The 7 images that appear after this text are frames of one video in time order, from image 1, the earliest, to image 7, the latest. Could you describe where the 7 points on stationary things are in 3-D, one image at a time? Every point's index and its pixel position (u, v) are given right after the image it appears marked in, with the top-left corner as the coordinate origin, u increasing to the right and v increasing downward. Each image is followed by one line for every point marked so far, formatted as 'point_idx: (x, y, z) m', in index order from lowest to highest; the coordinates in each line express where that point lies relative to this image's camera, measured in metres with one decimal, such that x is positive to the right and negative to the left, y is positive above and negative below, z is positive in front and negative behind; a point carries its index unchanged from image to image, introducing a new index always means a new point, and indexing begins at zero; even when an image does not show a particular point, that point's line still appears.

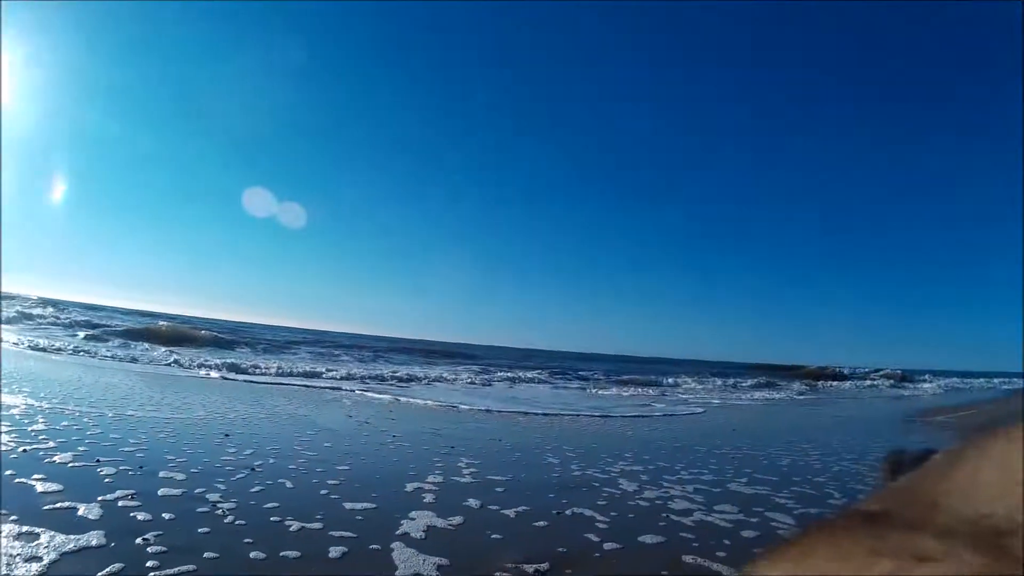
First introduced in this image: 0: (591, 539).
0: (+0.8, -2.4, +5.2) m
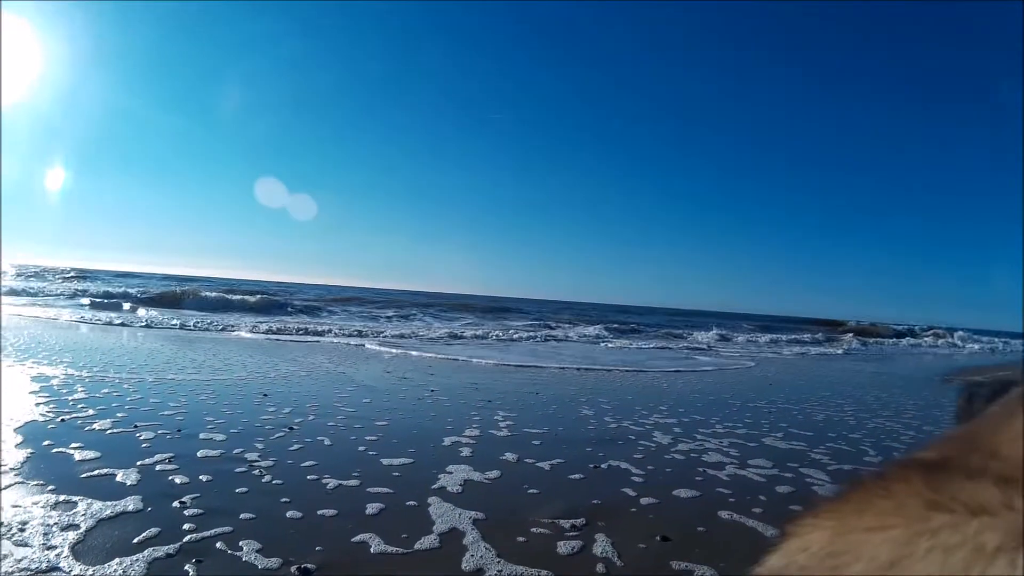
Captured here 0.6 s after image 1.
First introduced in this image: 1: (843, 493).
0: (+1.2, -1.9, +5.2) m
1: (+3.0, -1.8, +4.9) m
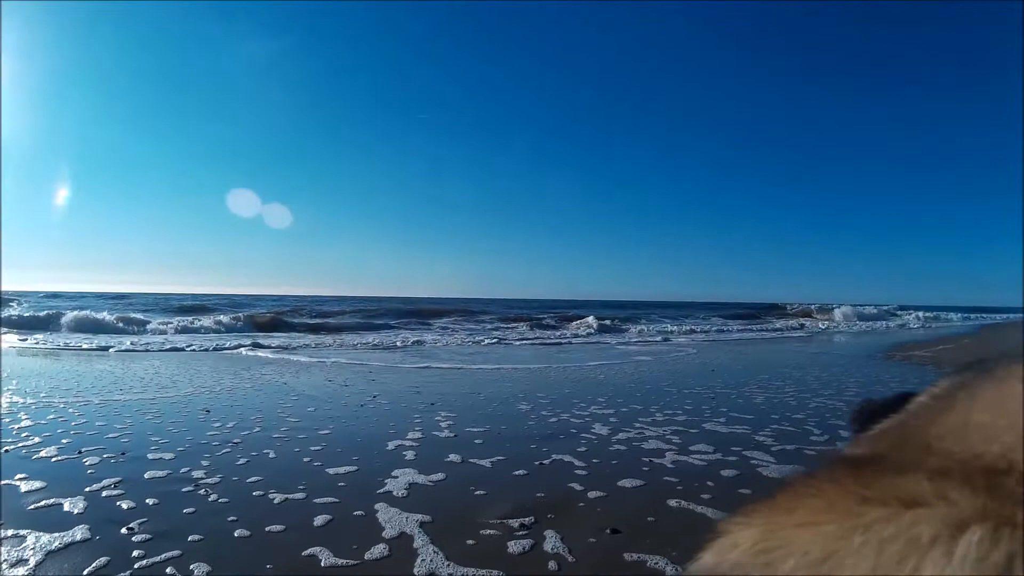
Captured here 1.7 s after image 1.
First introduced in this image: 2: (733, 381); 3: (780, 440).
0: (+0.6, -1.9, +5.2) m
1: (+2.4, -1.6, +5.0) m
2: (+2.9, -1.3, +7.3) m
3: (+2.7, -1.6, +5.7) m
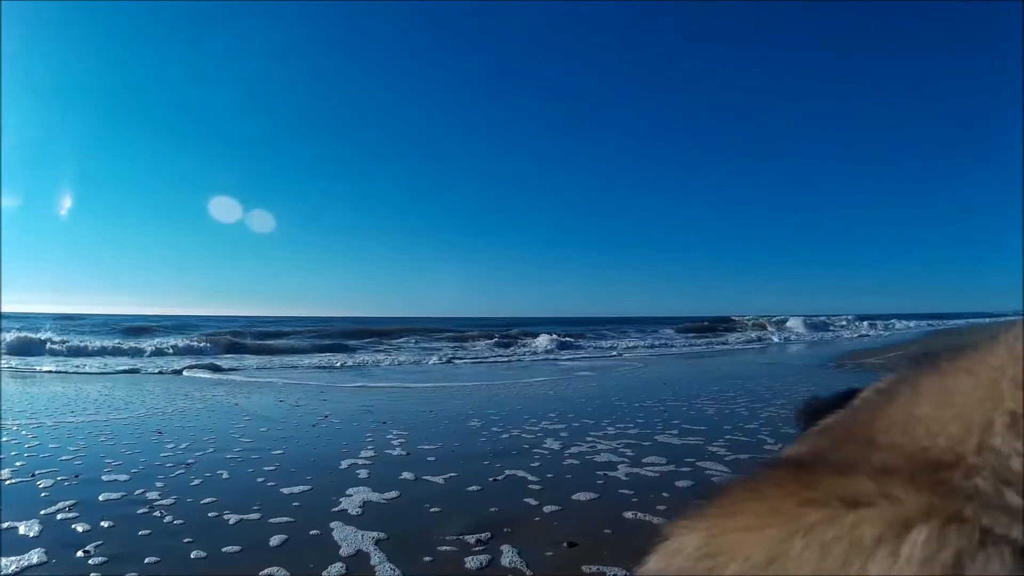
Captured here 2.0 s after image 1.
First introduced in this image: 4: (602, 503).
0: (+0.1, -2.0, +5.2) m
1: (+1.9, -1.7, +5.0) m
2: (+2.4, -1.4, +7.3) m
3: (+2.3, -1.7, +5.7) m
4: (+0.8, -2.0, +5.0) m
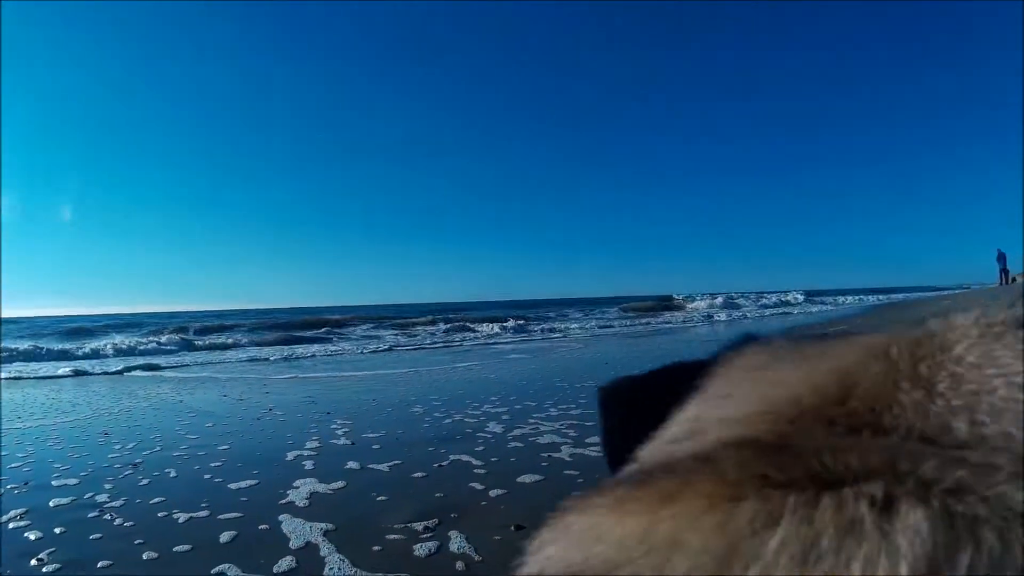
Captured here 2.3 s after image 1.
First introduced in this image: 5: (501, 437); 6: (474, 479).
0: (-0.4, -1.9, +5.2) m
1: (+1.4, -1.5, +5.1) m
2: (+1.7, -1.2, +7.4) m
3: (+1.7, -1.5, +5.8) m
4: (+0.2, -1.8, +5.1) m
5: (-0.1, -1.6, +6.0) m
6: (-0.4, -1.8, +5.4) m
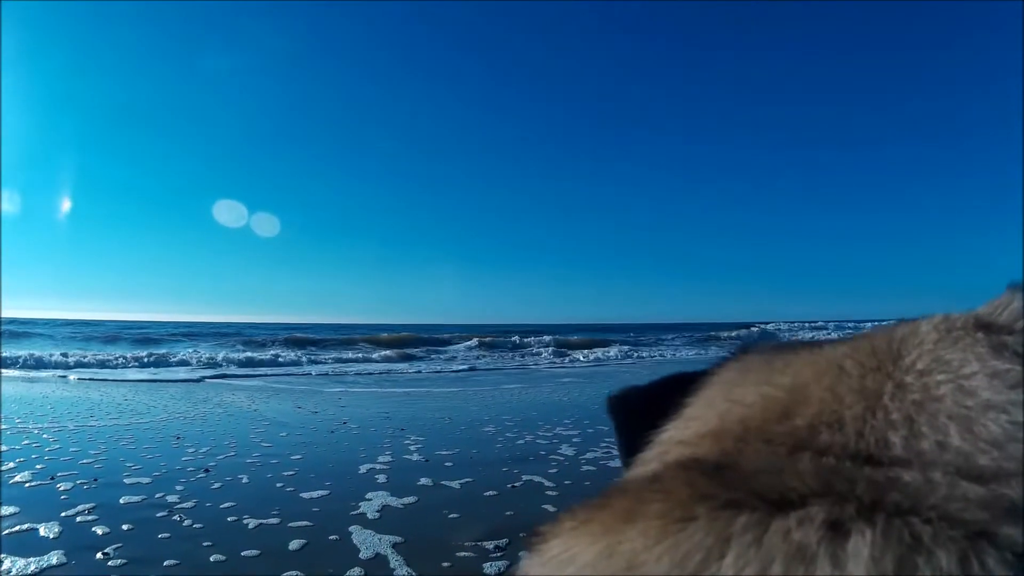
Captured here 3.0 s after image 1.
0: (+0.3, -2.1, +5.2) m
1: (+2.1, -1.8, +5.0) m
2: (+2.6, -1.5, +7.4) m
3: (+2.4, -1.8, +5.8) m
4: (+0.9, -2.1, +5.1) m
5: (+0.7, -1.9, +6.0) m
6: (+0.3, -2.1, +5.4) m
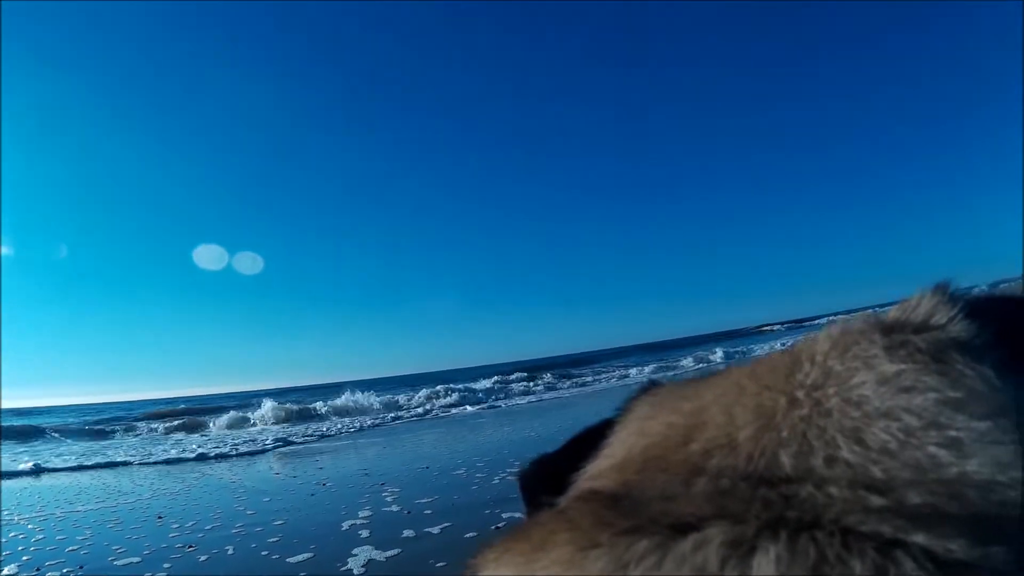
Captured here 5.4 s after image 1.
0: (+0.1, -2.5, +5.3) m
1: (+1.9, -2.0, +5.1) m
2: (+2.3, -1.7, +7.4) m
3: (+2.2, -1.9, +5.8) m
4: (+0.8, -2.4, +5.1) m
5: (+0.5, -2.3, +6.1) m
6: (+0.1, -2.4, +5.4) m
